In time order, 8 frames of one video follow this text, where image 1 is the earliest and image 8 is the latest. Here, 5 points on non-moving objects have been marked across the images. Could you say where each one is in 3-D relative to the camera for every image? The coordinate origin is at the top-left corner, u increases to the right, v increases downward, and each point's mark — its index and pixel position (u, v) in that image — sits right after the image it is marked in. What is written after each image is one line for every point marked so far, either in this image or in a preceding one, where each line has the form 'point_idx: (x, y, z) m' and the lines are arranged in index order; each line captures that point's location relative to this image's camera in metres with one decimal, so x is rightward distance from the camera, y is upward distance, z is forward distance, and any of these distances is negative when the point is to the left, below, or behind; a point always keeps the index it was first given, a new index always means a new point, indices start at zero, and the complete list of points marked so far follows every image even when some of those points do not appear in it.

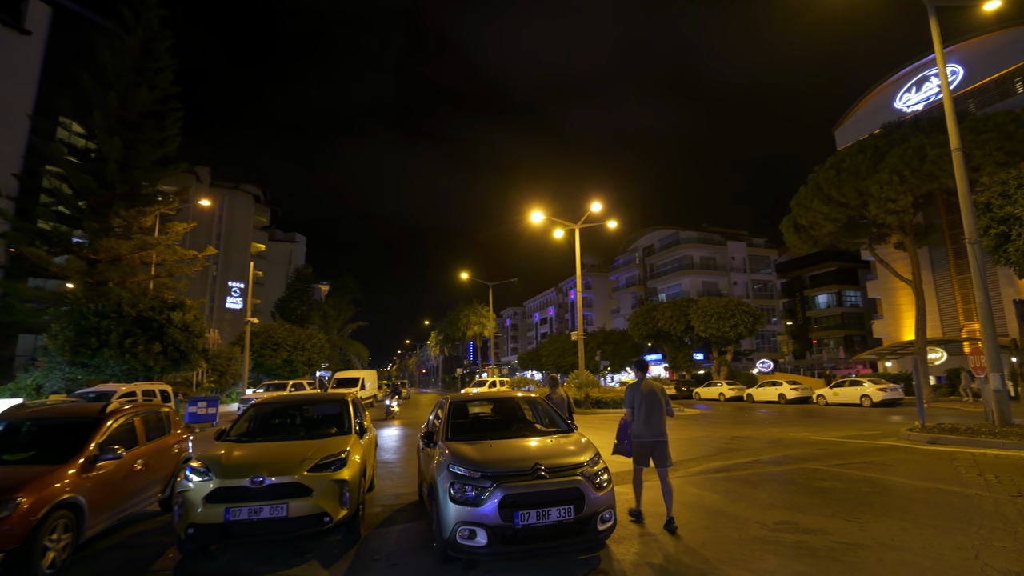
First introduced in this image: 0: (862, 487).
0: (+5.3, -3.0, +7.4) m
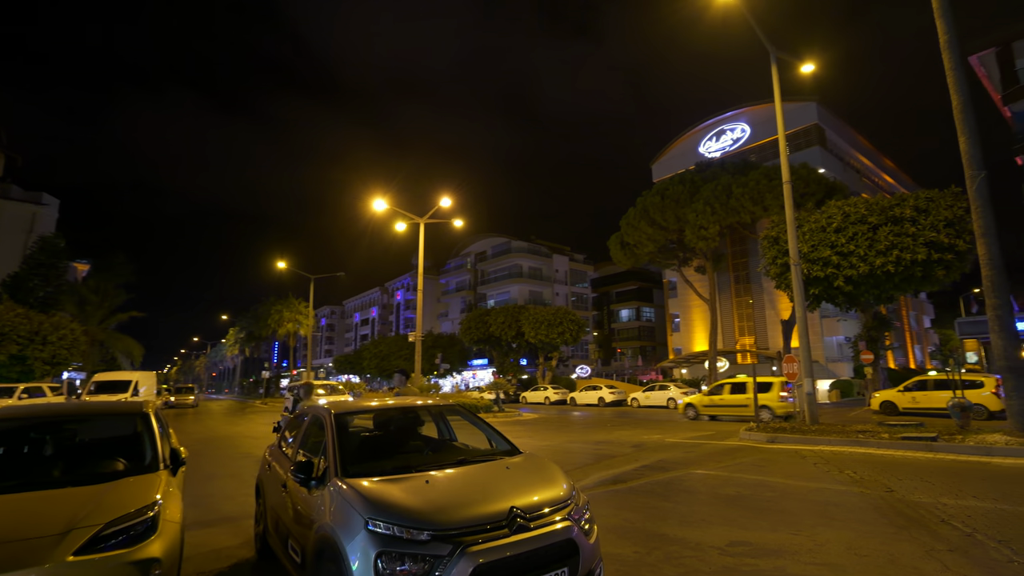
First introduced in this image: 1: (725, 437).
0: (+3.7, -3.0, +7.3) m
1: (+5.8, -4.0, +13.6) m
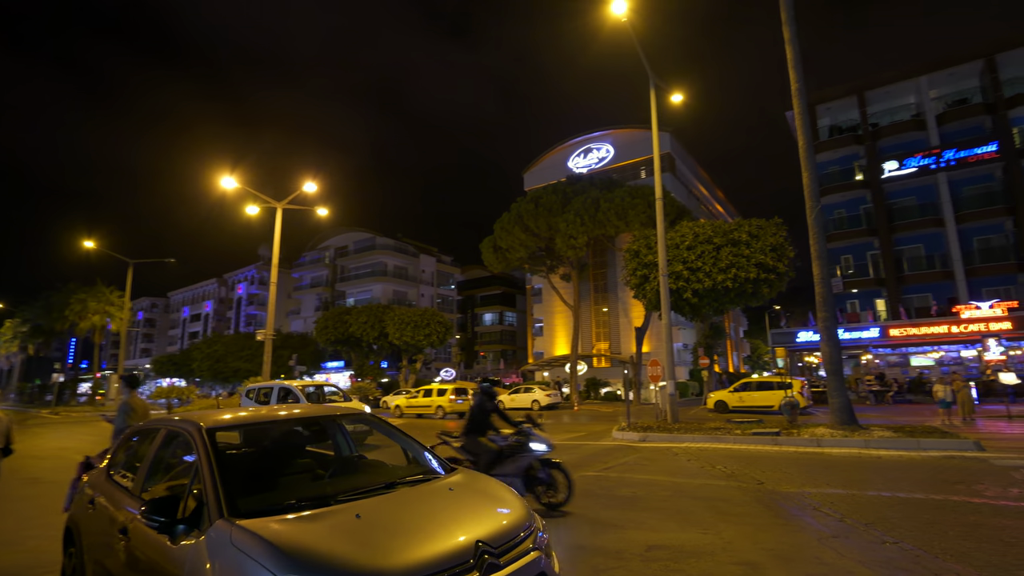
0: (+2.2, -3.0, +7.5) m
1: (+2.4, -4.2, +14.1) m
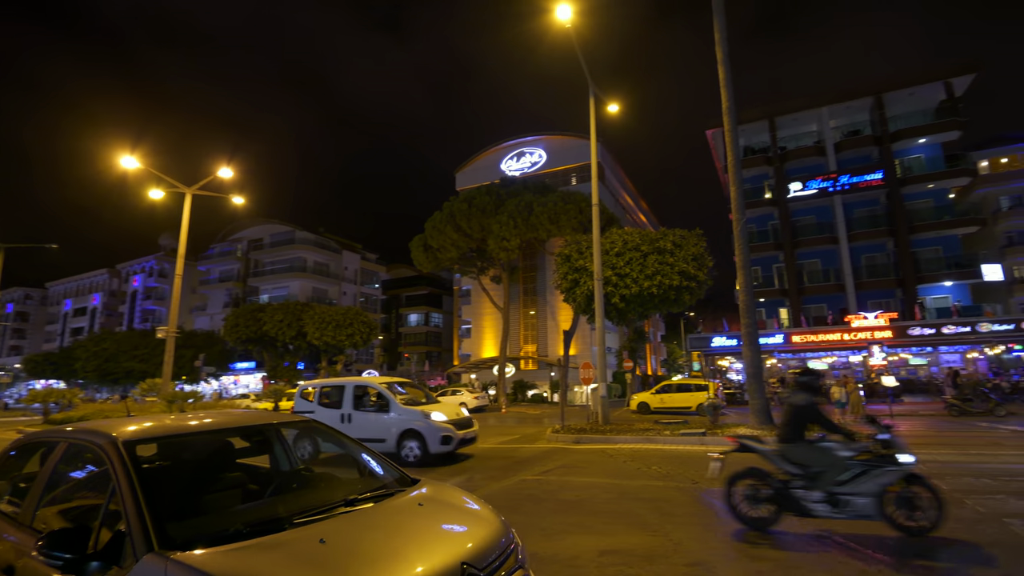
0: (+1.3, -3.1, +7.5) m
1: (+0.6, -4.3, +14.1) m
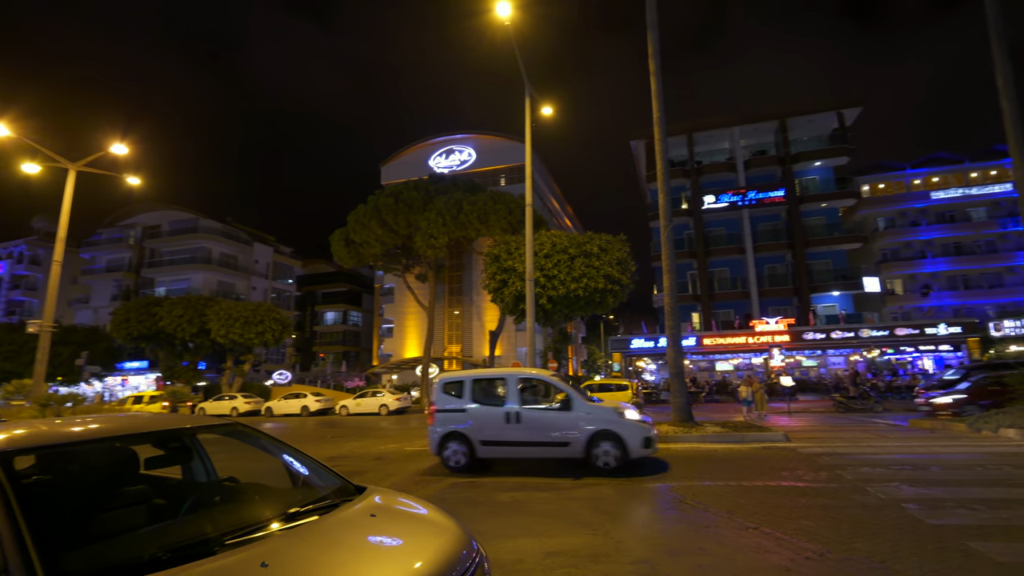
0: (+0.4, -3.1, +7.4) m
1: (-1.4, -4.2, +13.8) m
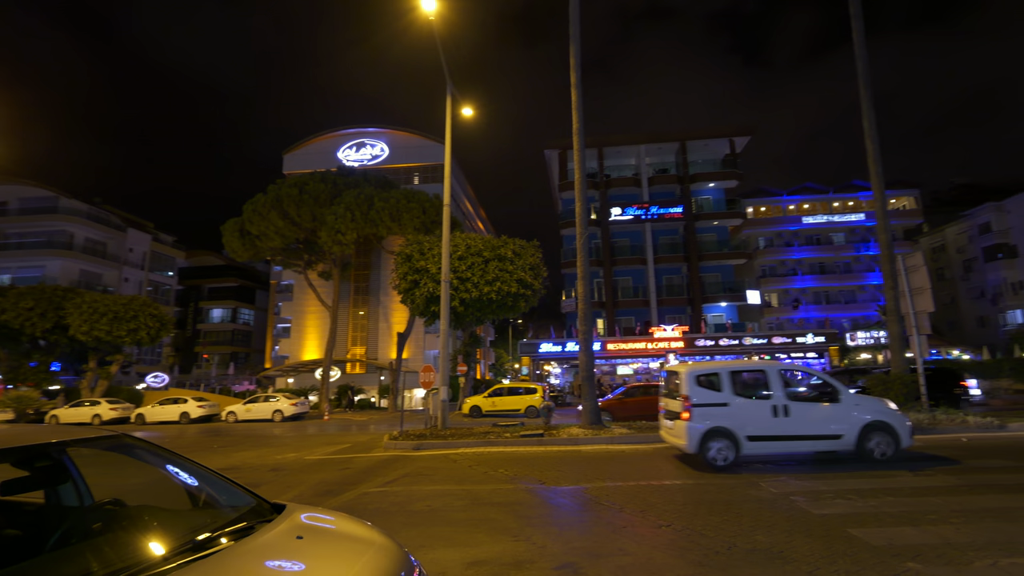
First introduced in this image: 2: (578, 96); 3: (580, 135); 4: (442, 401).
0: (-0.8, -3.1, +7.2) m
1: (-3.8, -4.2, +13.2) m
2: (+1.9, +5.4, +14.2) m
3: (+1.9, +4.3, +14.1) m
4: (-2.3, -3.6, +16.3) m
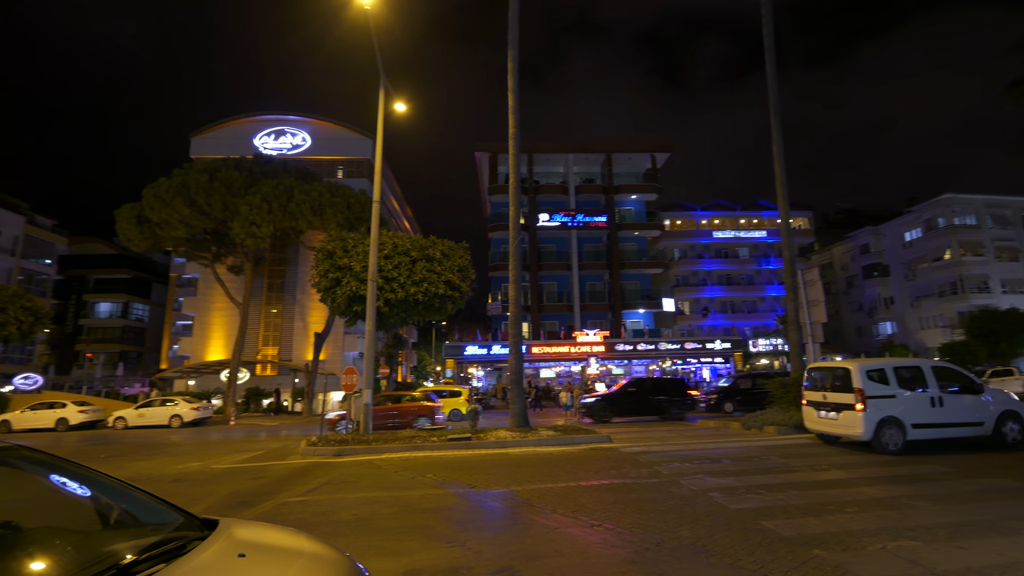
0: (-1.8, -3.1, +7.0) m
1: (-5.6, -4.1, +12.4) m
2: (+0.1, +5.3, +14.3) m
3: (+0.1, +4.2, +14.2) m
4: (-4.6, -3.6, +15.7) m
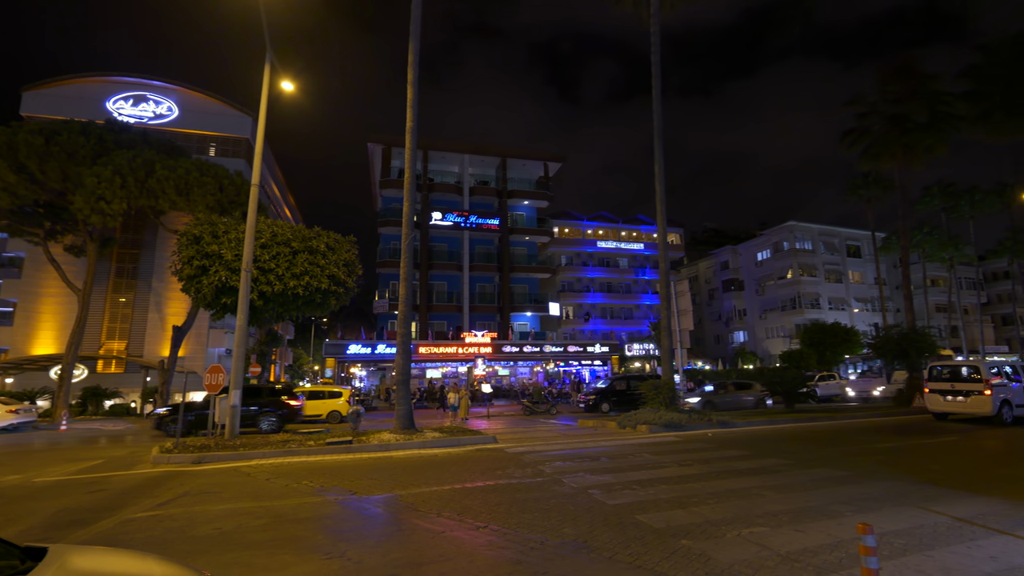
0: (-3.3, -3.0, +6.3) m
1: (-8.3, -3.8, +10.8) m
2: (-2.7, +5.4, +13.9) m
3: (-2.7, +4.2, +13.9) m
4: (-8.0, -3.3, +14.2) m
